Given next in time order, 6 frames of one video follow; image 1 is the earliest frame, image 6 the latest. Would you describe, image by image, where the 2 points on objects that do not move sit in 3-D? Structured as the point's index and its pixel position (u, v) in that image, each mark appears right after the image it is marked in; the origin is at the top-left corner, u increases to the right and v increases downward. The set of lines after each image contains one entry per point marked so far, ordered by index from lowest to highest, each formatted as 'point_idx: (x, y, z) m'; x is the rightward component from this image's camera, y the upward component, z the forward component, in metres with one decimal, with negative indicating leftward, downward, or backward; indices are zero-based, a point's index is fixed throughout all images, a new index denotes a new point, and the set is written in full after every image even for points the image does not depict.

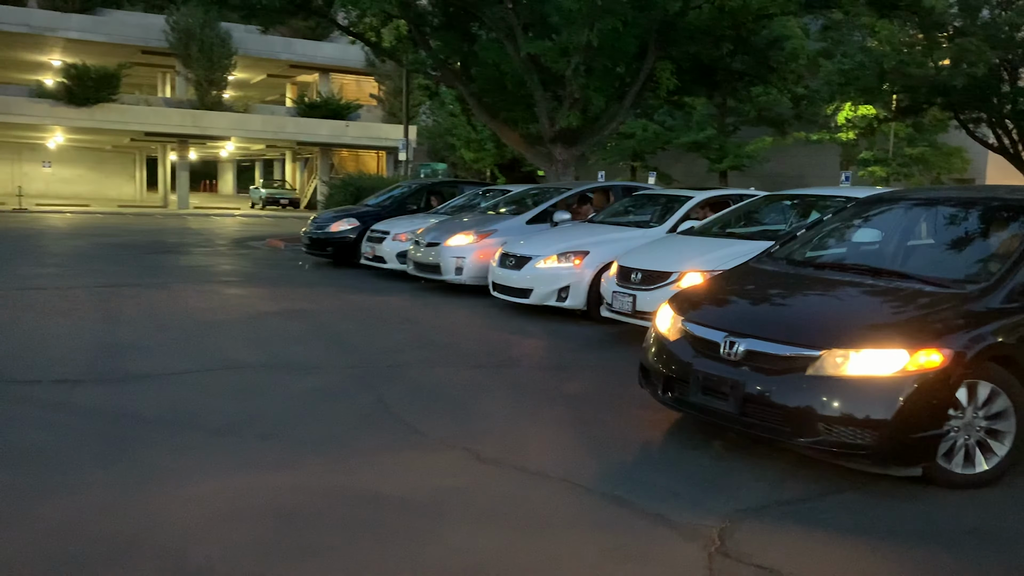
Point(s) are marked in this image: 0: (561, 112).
0: (+1.1, +3.8, +19.3) m
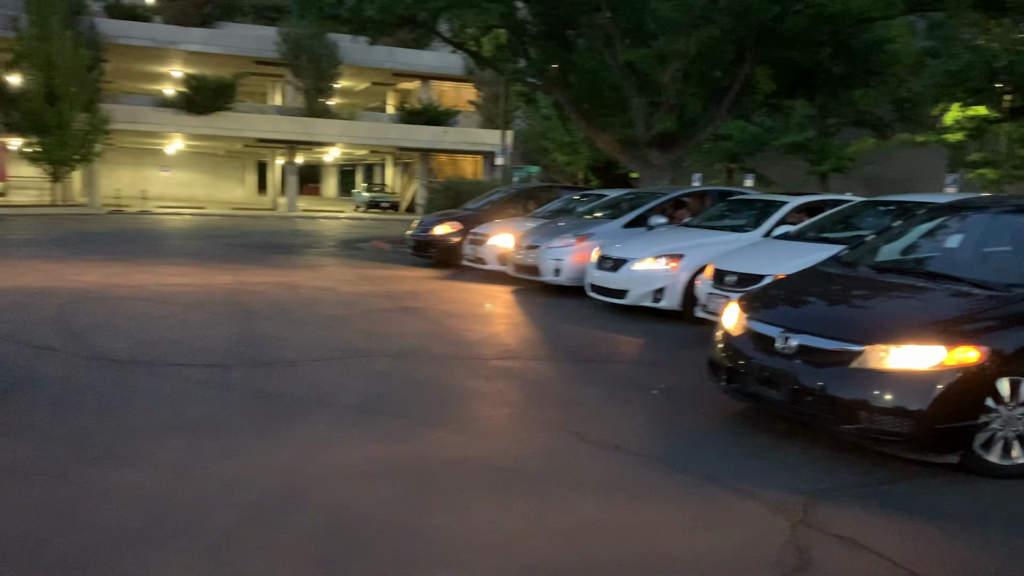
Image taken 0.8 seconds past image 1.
0: (+3.2, +3.8, +19.6) m
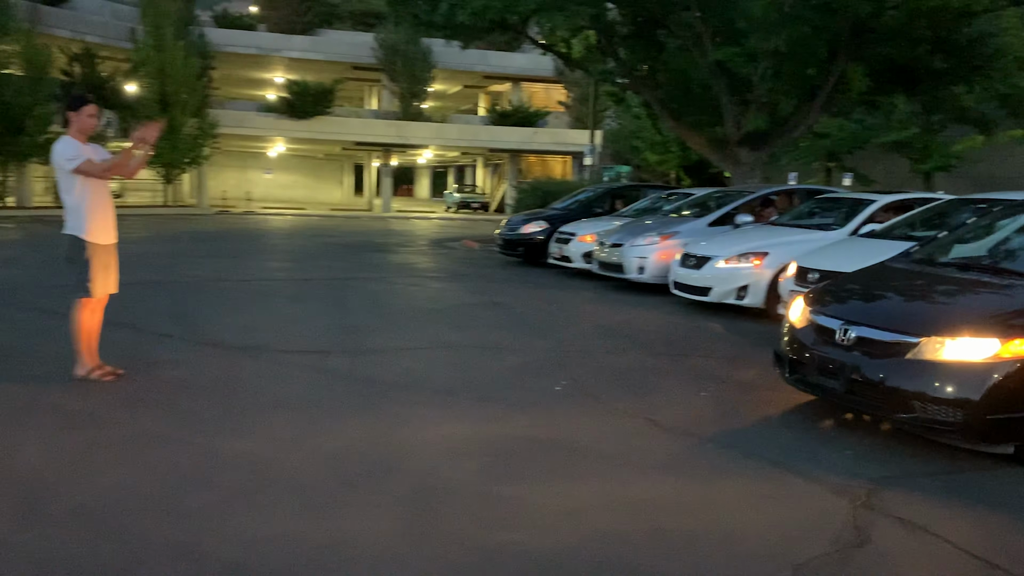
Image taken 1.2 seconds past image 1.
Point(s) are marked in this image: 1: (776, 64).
0: (+5.2, +3.8, +19.5) m
1: (+5.4, +4.6, +18.3) m
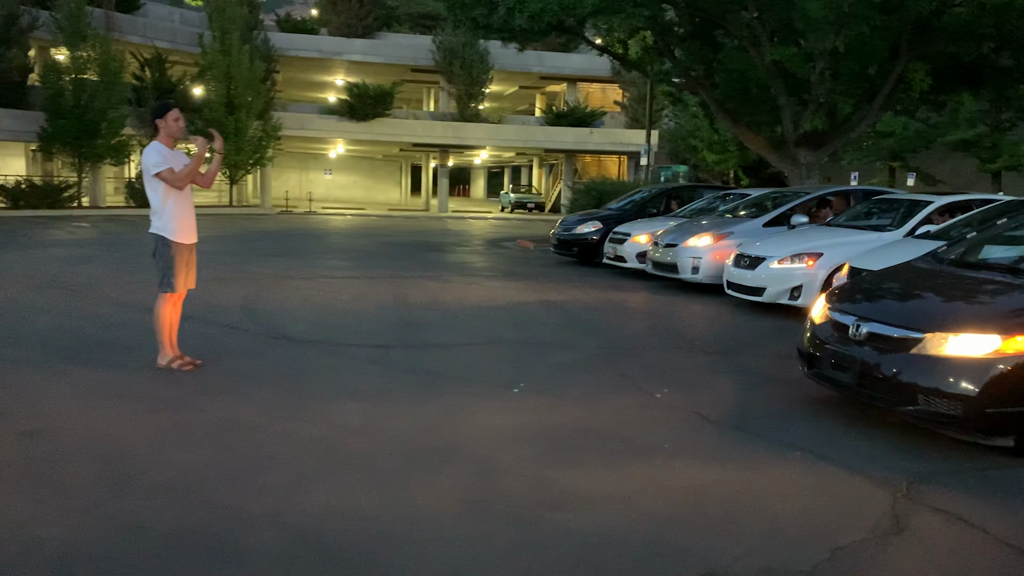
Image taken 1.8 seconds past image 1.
0: (+6.4, +3.8, +19.4) m
1: (+6.6, +4.6, +18.2) m
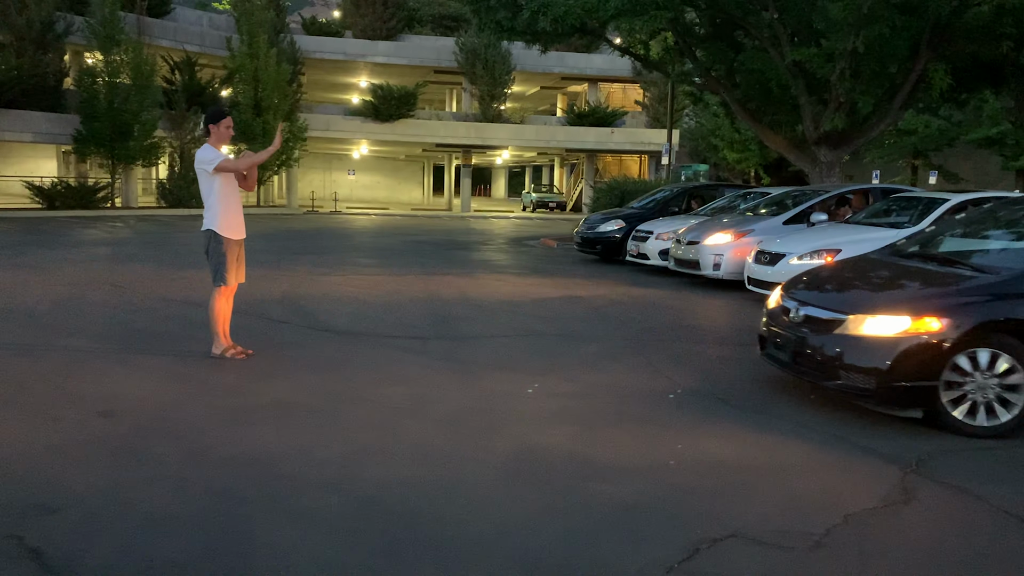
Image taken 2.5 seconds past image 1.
0: (+6.9, +3.8, +19.7) m
1: (+7.1, +4.6, +18.4) m
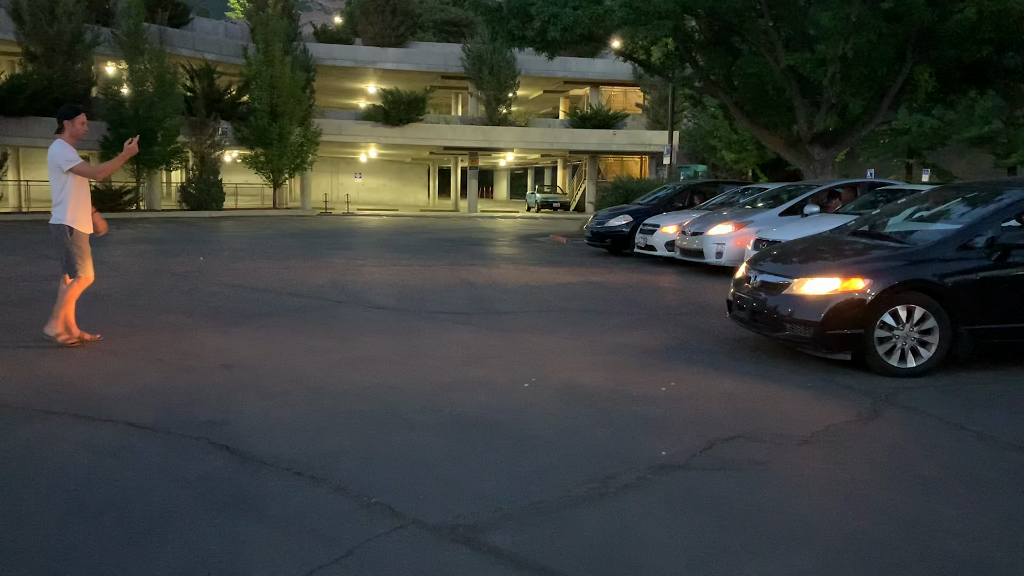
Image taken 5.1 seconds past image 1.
0: (+7.2, +4.0, +21.0) m
1: (+7.3, +4.9, +19.7) m
